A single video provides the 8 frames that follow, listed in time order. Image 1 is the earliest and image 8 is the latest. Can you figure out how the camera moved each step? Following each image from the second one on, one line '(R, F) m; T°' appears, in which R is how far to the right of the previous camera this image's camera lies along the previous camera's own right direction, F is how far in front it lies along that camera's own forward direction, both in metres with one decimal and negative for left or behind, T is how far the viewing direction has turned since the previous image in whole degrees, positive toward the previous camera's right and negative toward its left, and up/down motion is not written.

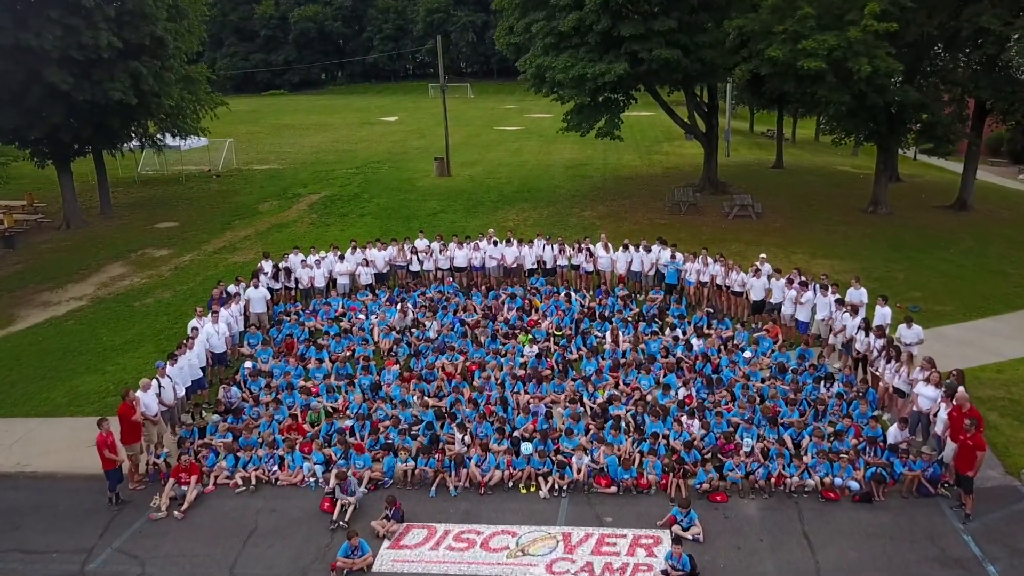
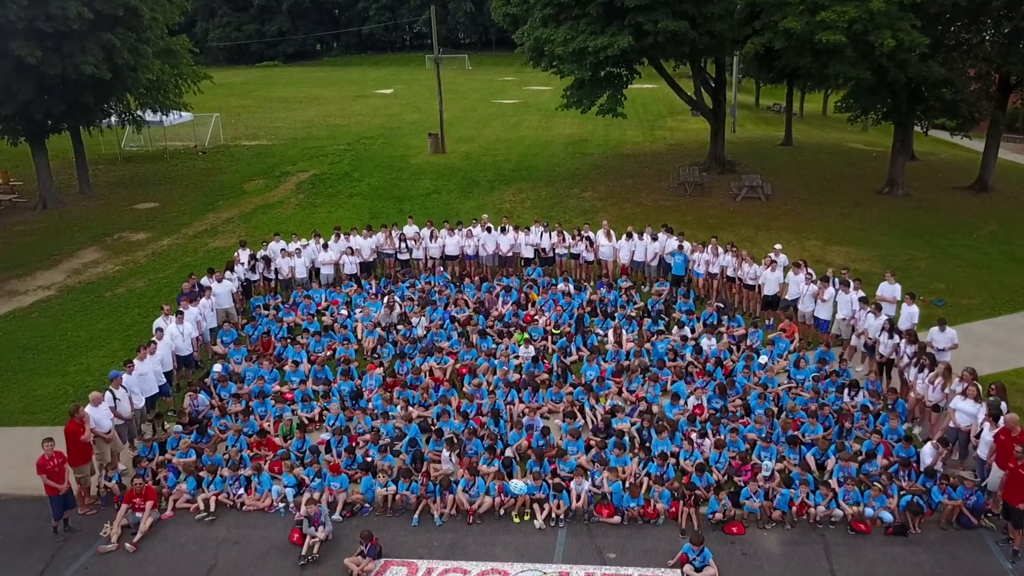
(+0.1, +1.6) m; 0°
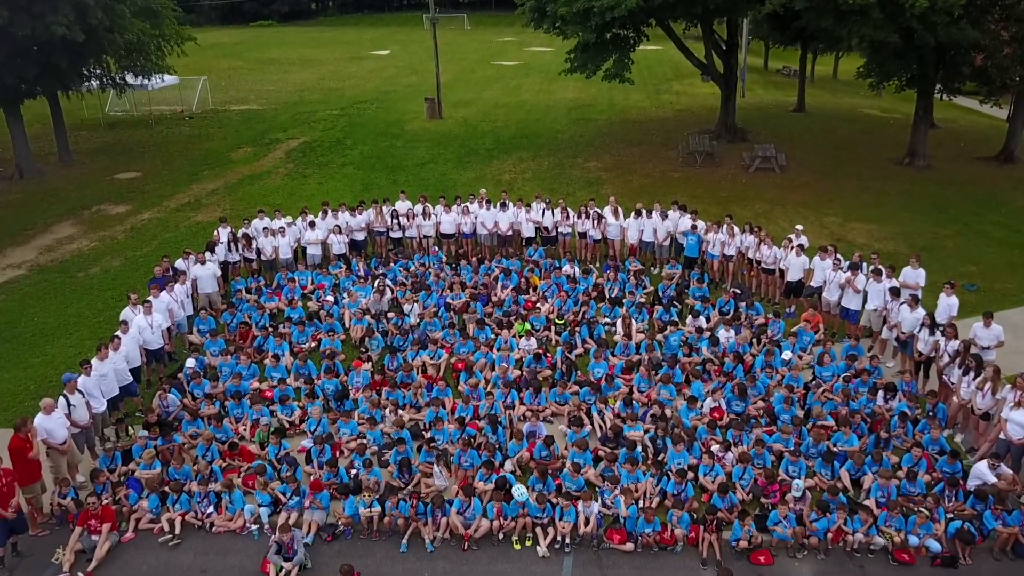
(0.0, +1.5) m; 0°
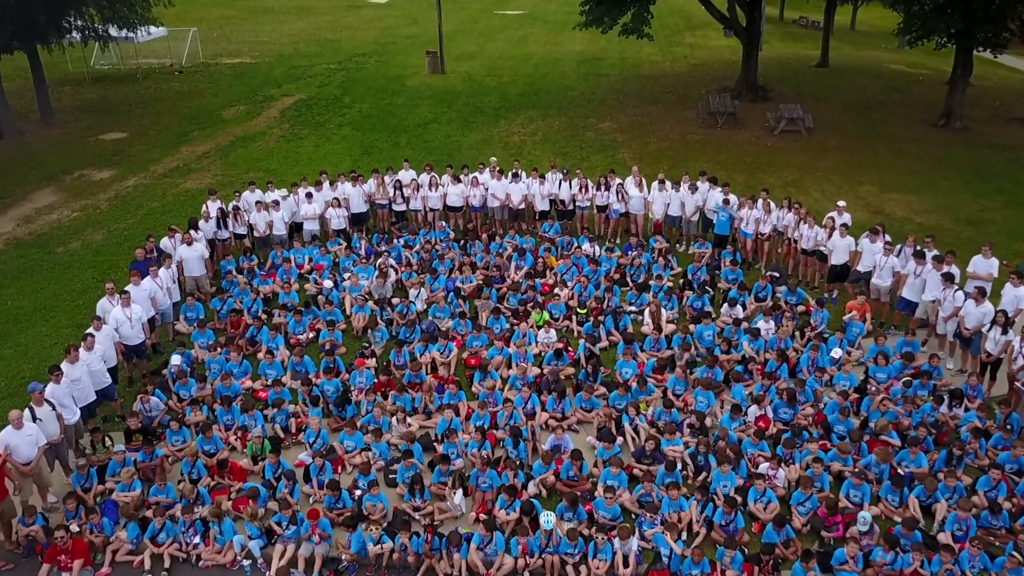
(-0.3, +1.6) m; 0°
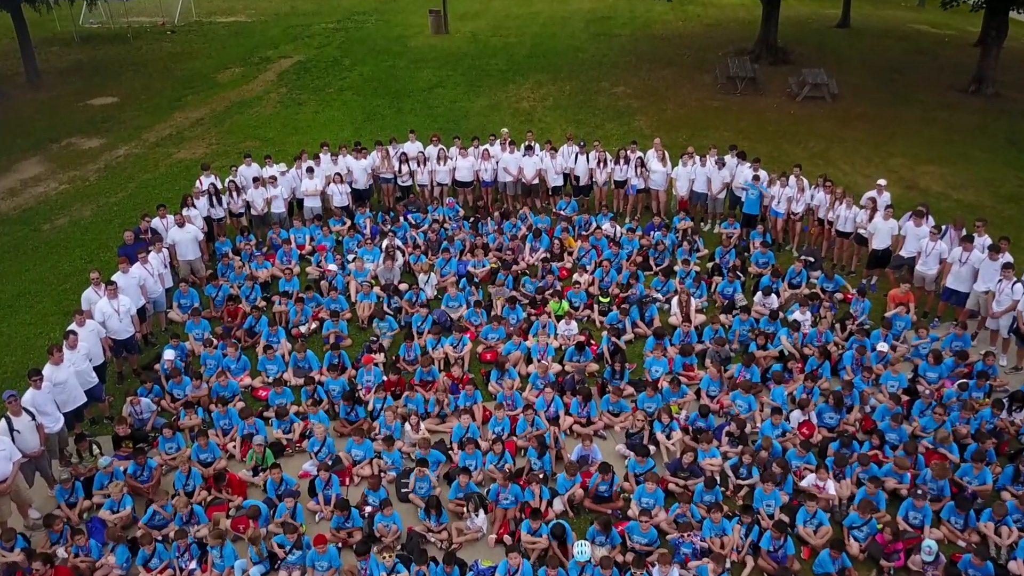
(-0.3, +1.1) m; 0°
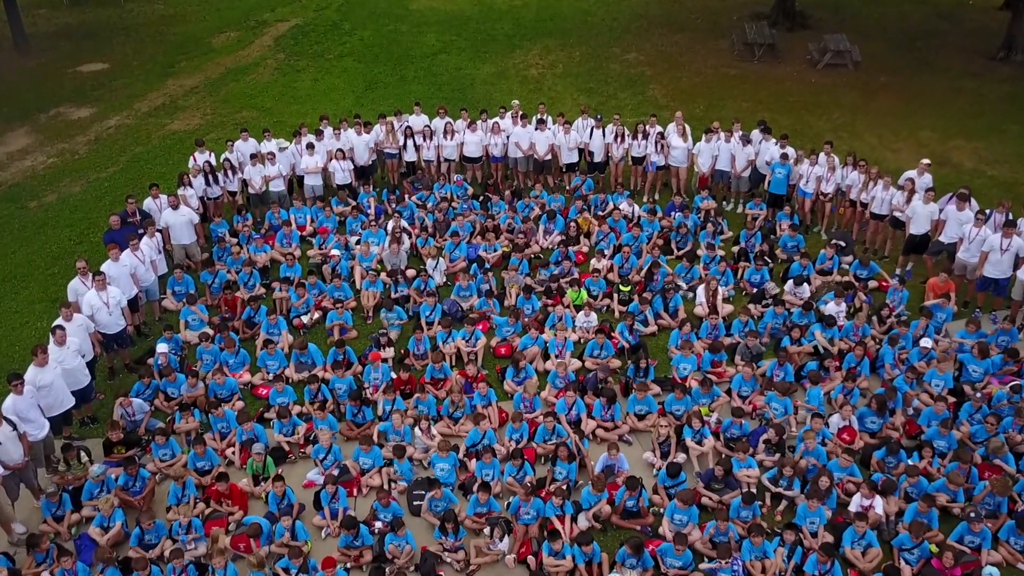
(-0.3, +0.9) m; 0°
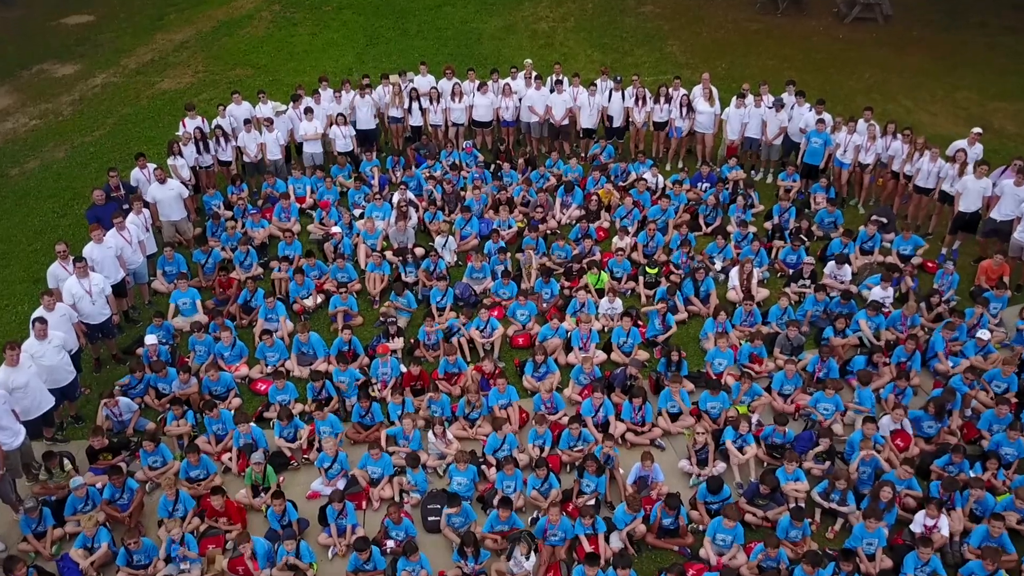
(-0.3, +1.1) m; 0°
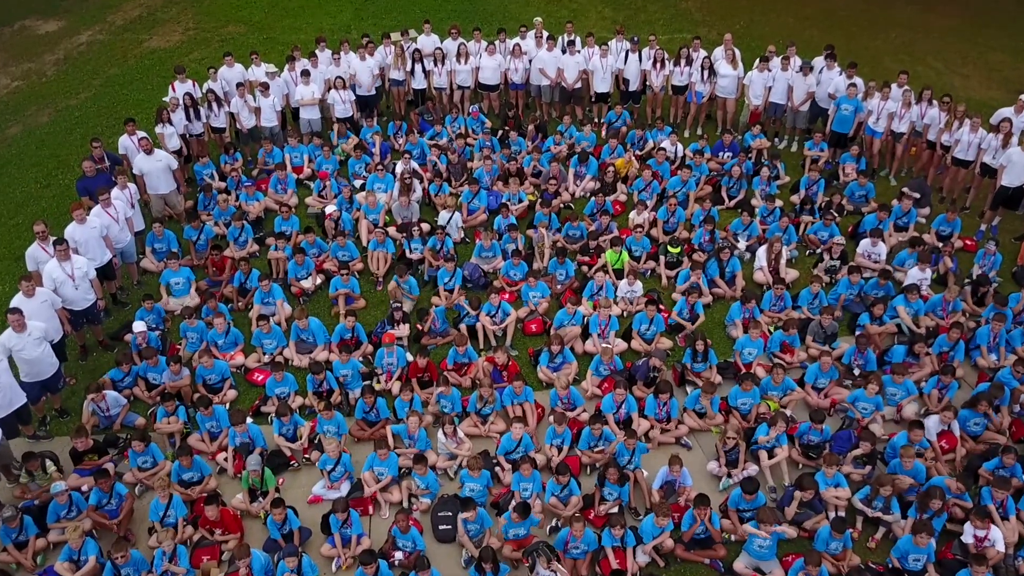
(-0.2, +0.8) m; 0°
